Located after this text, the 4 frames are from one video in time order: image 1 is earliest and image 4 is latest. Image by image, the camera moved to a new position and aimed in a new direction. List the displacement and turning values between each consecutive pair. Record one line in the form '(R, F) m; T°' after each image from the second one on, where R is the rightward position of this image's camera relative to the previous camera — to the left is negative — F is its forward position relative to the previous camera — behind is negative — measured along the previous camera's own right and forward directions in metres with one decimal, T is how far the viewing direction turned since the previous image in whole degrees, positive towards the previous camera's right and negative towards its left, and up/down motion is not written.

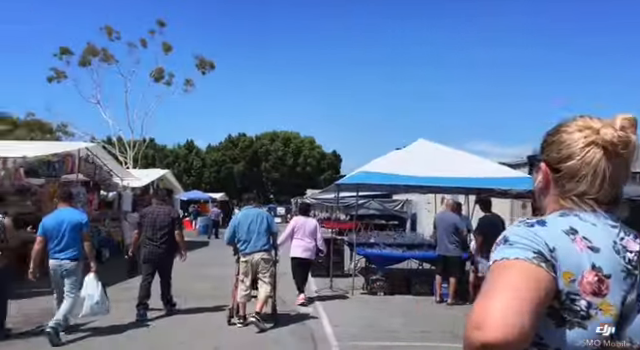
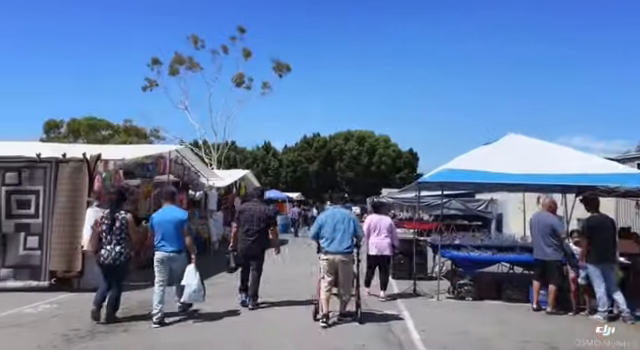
(-0.2, +0.2) m; -8°
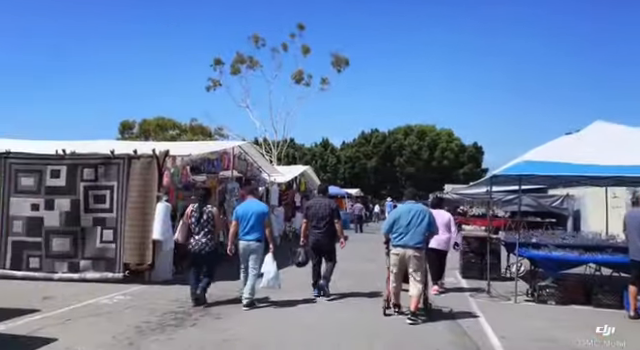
(-0.2, +0.3) m; -6°
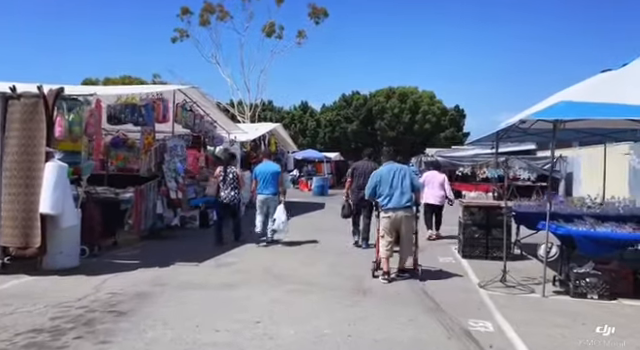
(+0.4, +2.9) m; +2°
